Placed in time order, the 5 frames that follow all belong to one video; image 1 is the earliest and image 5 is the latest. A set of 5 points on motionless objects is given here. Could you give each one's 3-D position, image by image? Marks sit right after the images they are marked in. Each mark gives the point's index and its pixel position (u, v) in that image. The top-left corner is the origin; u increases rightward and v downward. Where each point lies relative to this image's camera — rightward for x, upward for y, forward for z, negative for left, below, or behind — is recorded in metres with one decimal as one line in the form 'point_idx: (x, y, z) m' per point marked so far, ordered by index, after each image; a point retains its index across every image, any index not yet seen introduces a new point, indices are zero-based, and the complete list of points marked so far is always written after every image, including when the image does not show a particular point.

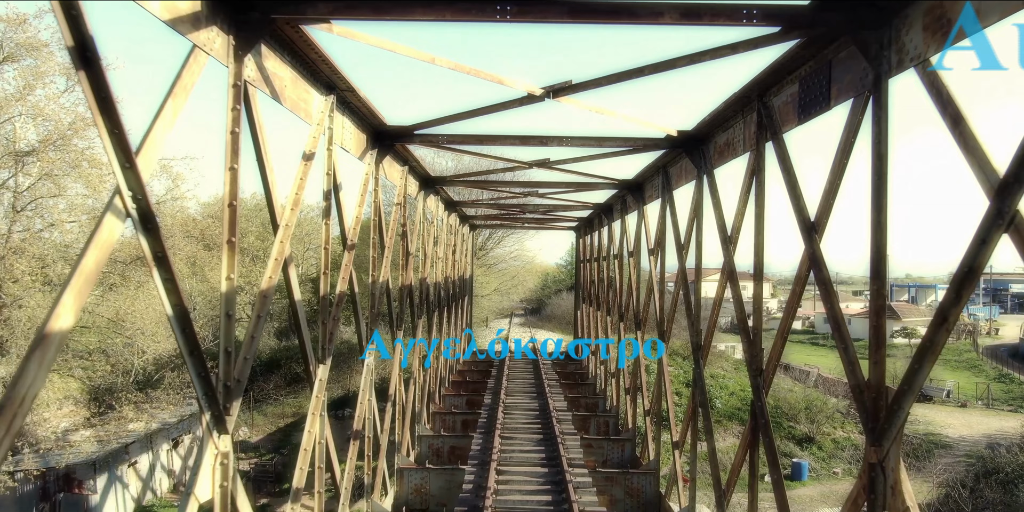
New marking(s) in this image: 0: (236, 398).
0: (-1.0, -0.5, +3.4) m
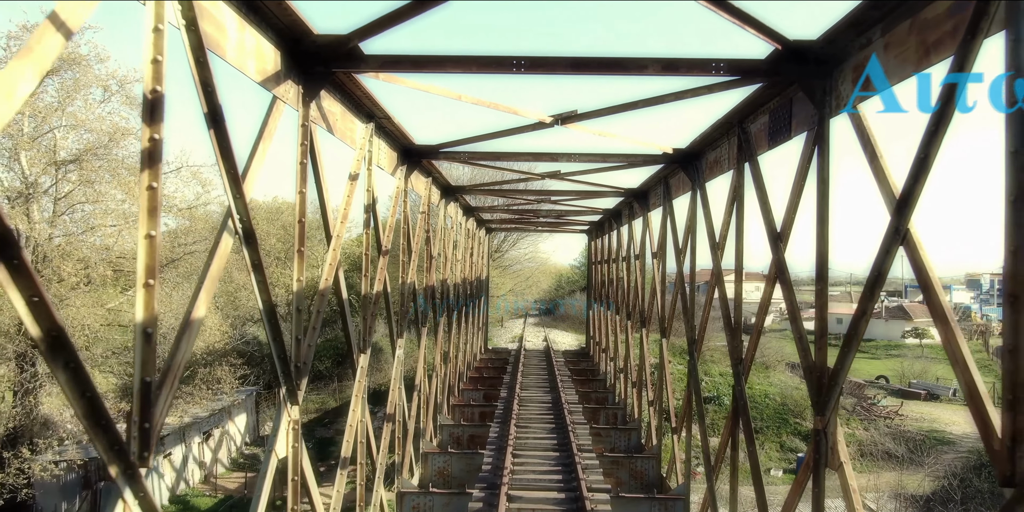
0: (-0.9, -0.5, +4.2) m
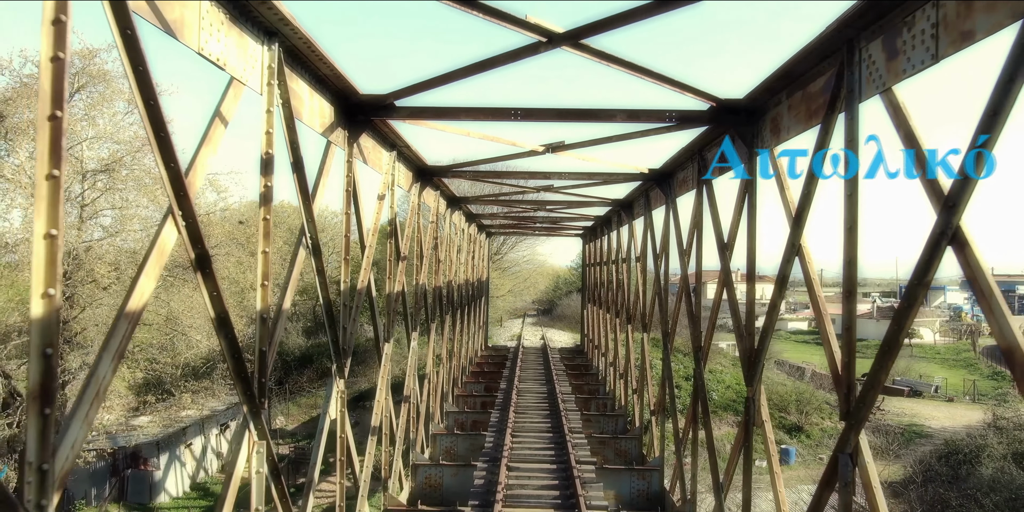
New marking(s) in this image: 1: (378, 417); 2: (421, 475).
0: (-0.9, -0.6, +5.3) m
1: (-1.0, -1.2, +7.1) m
2: (-0.8, -1.9, +8.2) m
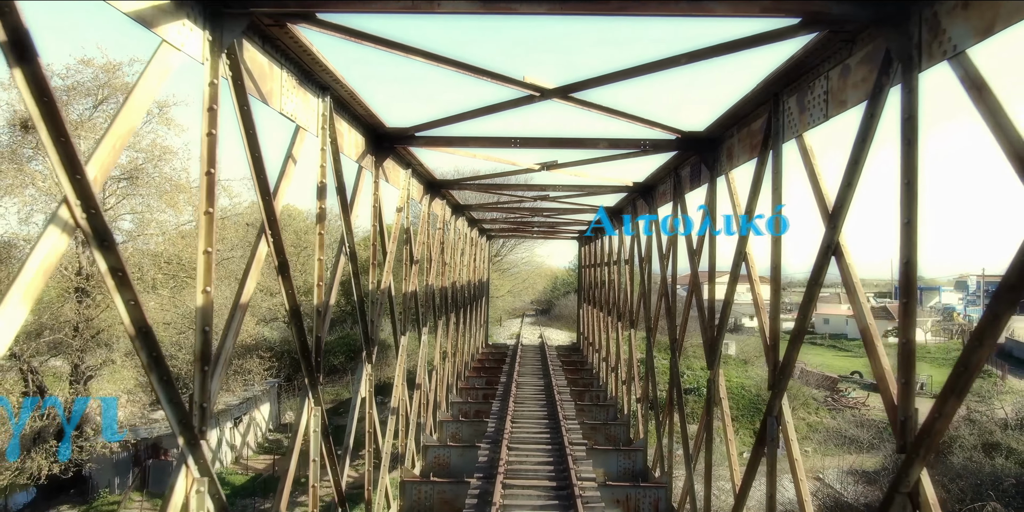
0: (-0.9, -0.6, +6.3) m
1: (-1.0, -1.3, +8.1) m
2: (-0.8, -2.0, +9.2) m
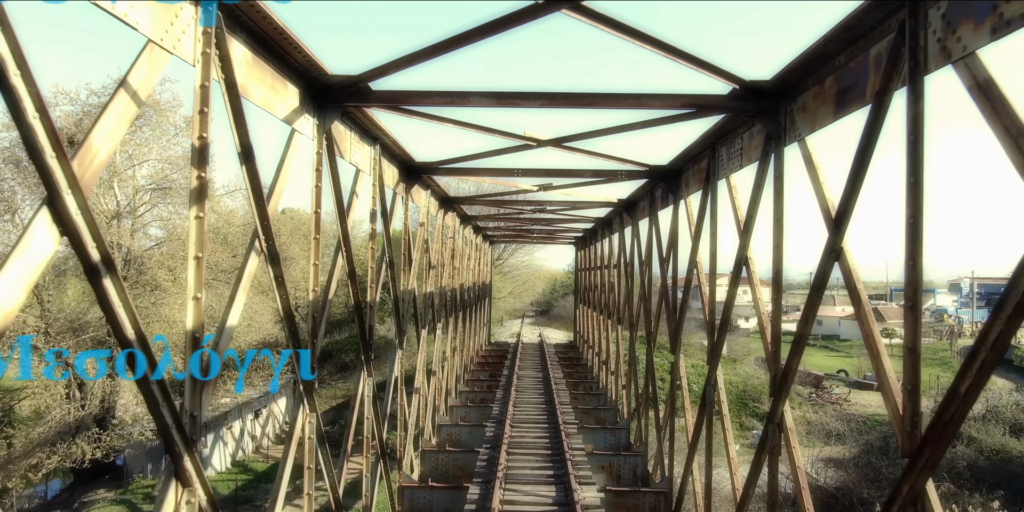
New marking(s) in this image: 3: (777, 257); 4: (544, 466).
0: (-0.9, -0.7, +7.9) m
1: (-1.0, -1.3, +9.6) m
2: (-0.8, -2.0, +10.8) m
3: (+1.3, 0.0, +4.5) m
4: (+0.3, -2.0, +8.8) m
